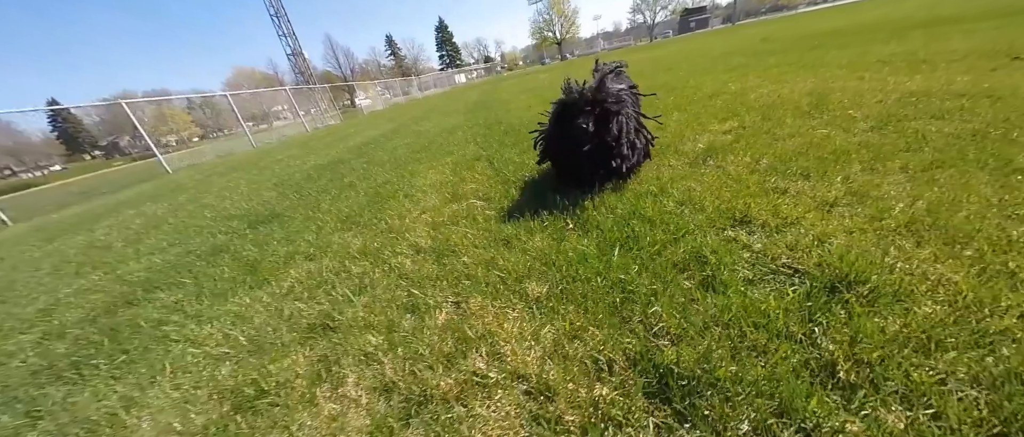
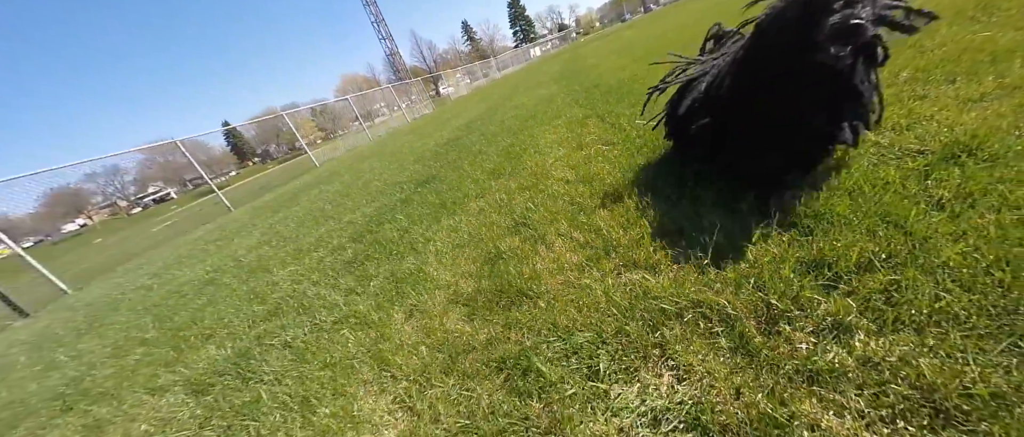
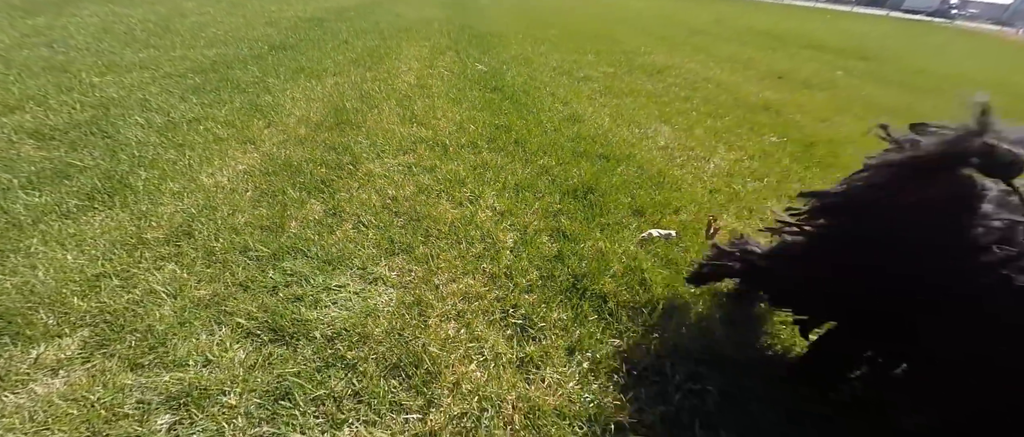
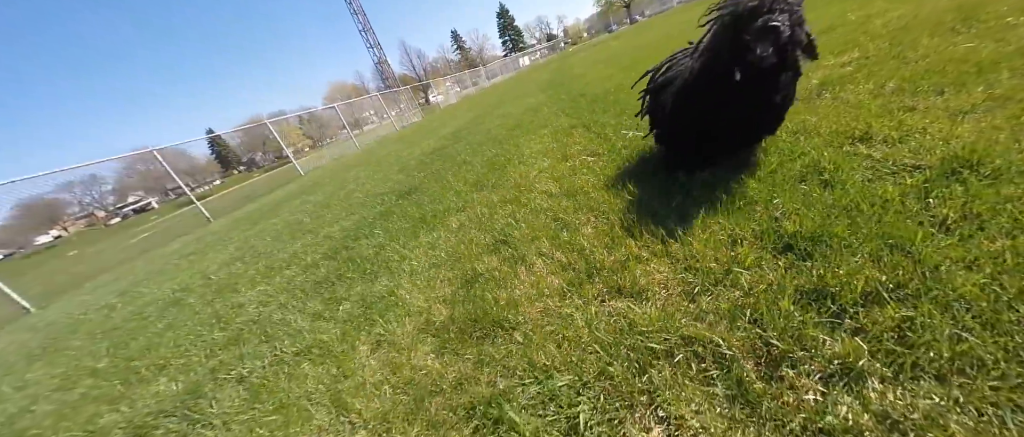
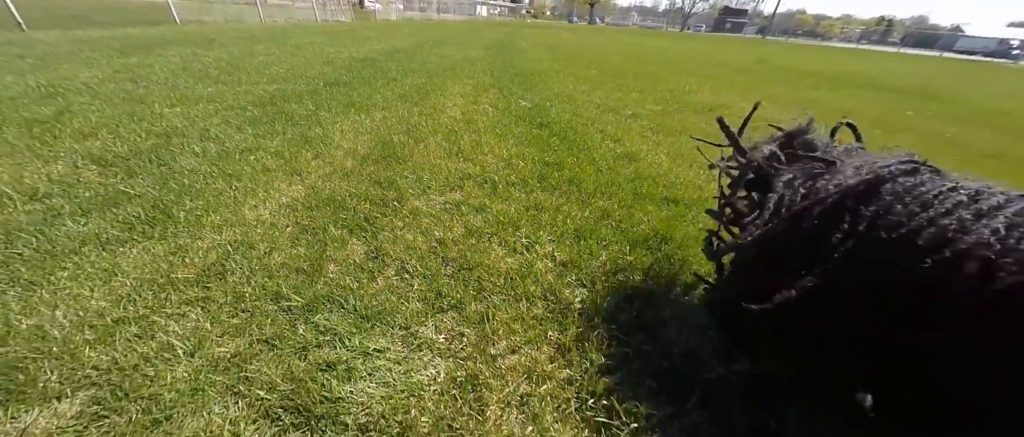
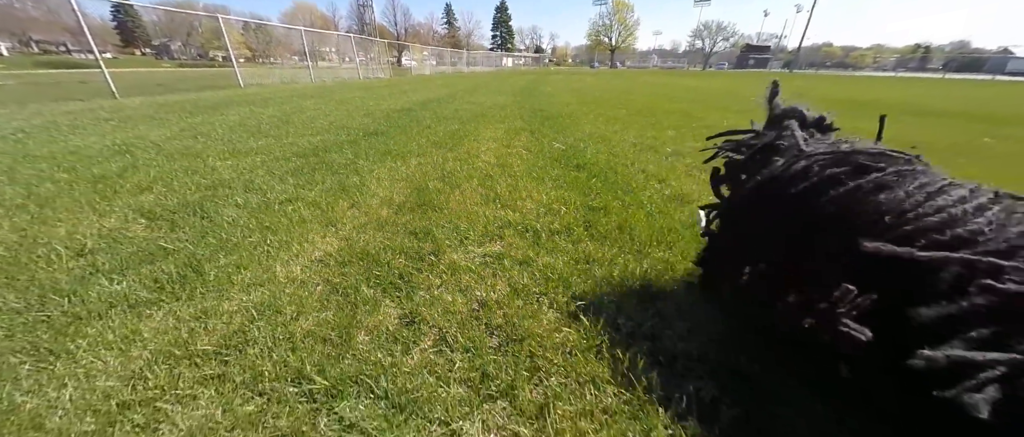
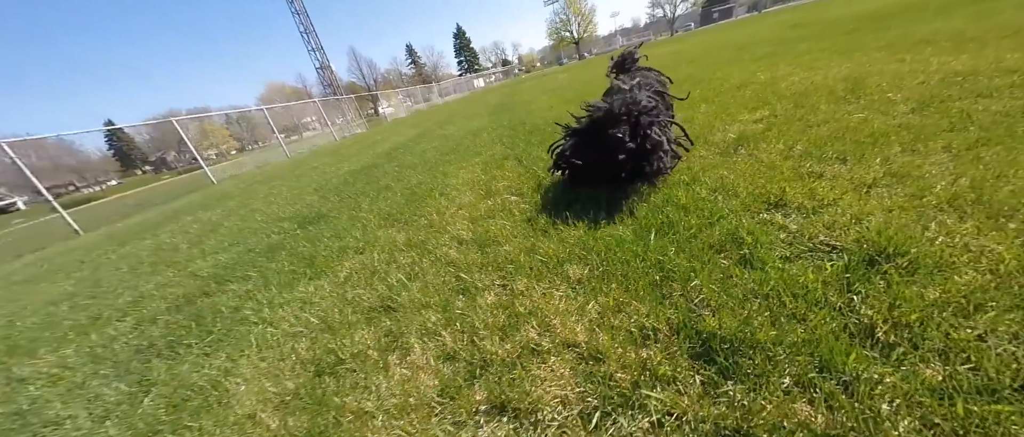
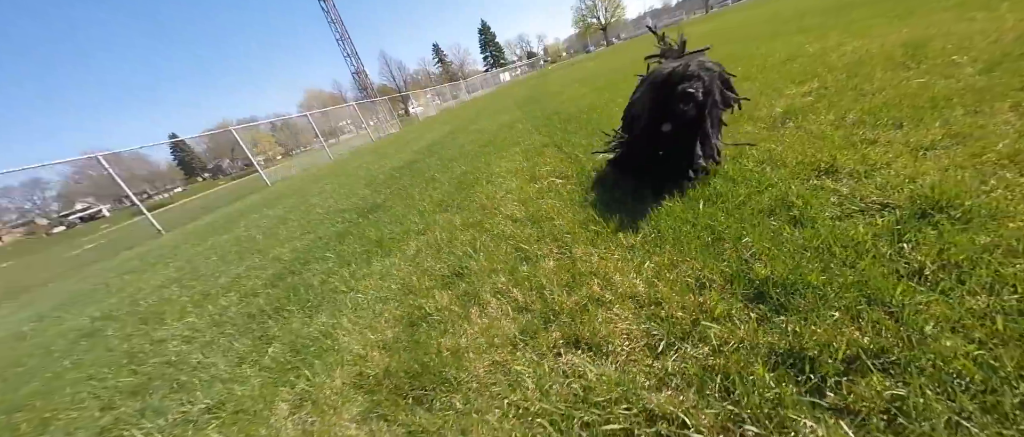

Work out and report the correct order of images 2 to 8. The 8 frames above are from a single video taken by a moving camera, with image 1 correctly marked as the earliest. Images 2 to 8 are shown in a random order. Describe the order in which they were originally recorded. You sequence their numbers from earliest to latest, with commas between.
7, 8, 4, 2, 6, 5, 3
